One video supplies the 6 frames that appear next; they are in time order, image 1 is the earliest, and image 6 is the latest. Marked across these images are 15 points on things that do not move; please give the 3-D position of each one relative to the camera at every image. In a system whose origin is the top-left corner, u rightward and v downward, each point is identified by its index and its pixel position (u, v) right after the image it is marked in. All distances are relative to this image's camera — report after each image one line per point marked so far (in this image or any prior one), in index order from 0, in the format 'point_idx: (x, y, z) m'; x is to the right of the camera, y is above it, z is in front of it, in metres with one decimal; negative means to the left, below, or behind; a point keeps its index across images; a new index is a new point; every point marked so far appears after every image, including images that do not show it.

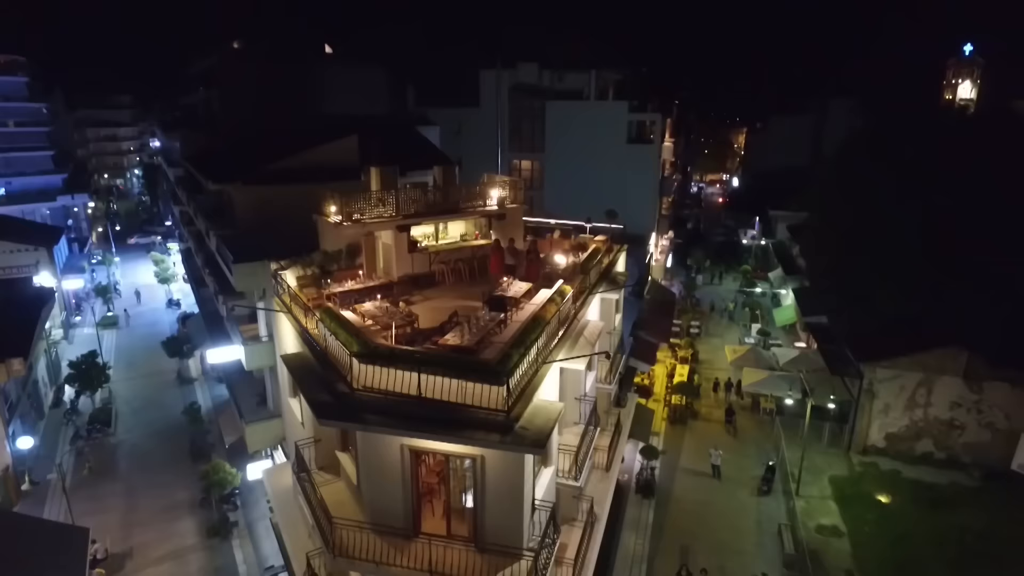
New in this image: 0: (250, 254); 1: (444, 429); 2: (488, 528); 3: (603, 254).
0: (-8.3, +1.1, +19.4) m
1: (-1.1, -2.4, +9.9) m
2: (-0.4, -4.5, +11.2) m
3: (+2.9, +1.1, +19.7) m
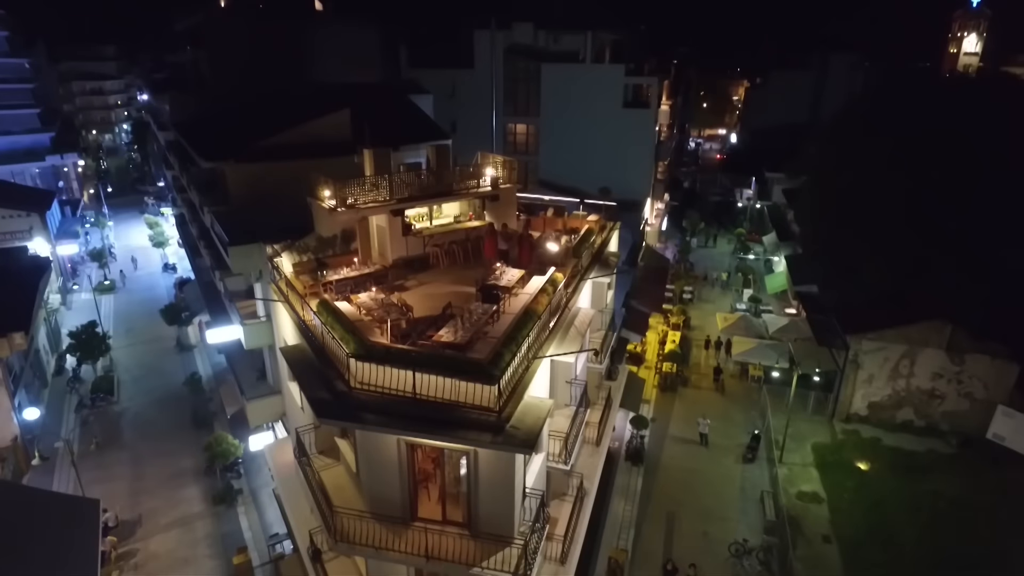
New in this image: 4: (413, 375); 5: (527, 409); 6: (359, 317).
0: (-8.5, +1.7, +19.5) m
1: (-1.3, -2.4, +10.4) m
2: (-0.6, -4.5, +11.8) m
3: (+2.7, +1.7, +19.9) m
4: (-1.8, -1.6, +10.9) m
5: (+0.3, -2.3, +11.1) m
6: (-3.3, -0.6, +13.2) m
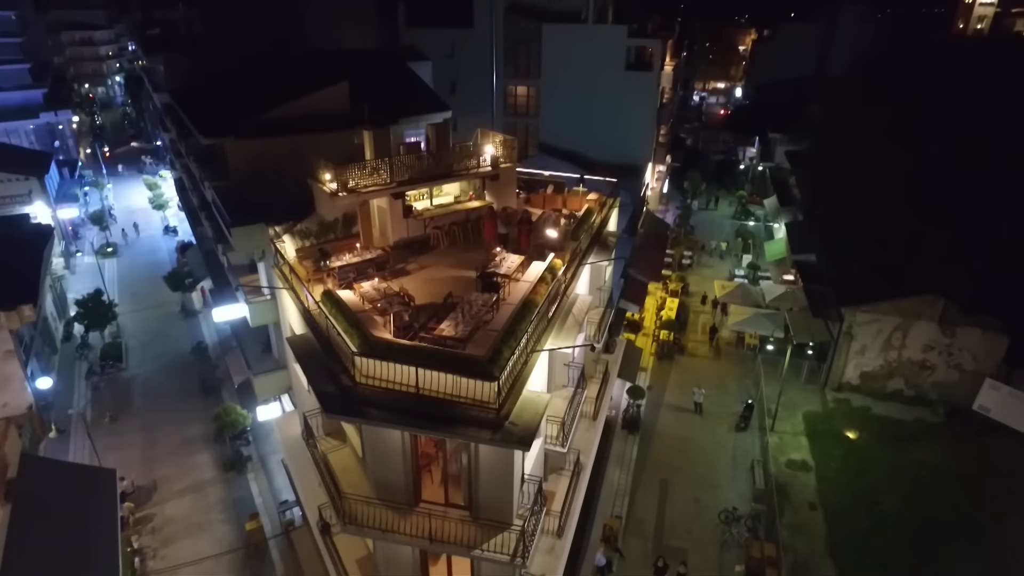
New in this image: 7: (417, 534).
0: (-8.5, +2.4, +19.7) m
1: (-1.3, -2.5, +10.8) m
2: (-0.6, -4.4, +12.5) m
3: (+2.7, +2.4, +20.1) m
4: (-1.8, -1.6, +11.4) m
5: (+0.2, -2.2, +11.6) m
6: (-3.3, -0.4, +13.5) m
7: (-1.9, -4.9, +12.3) m
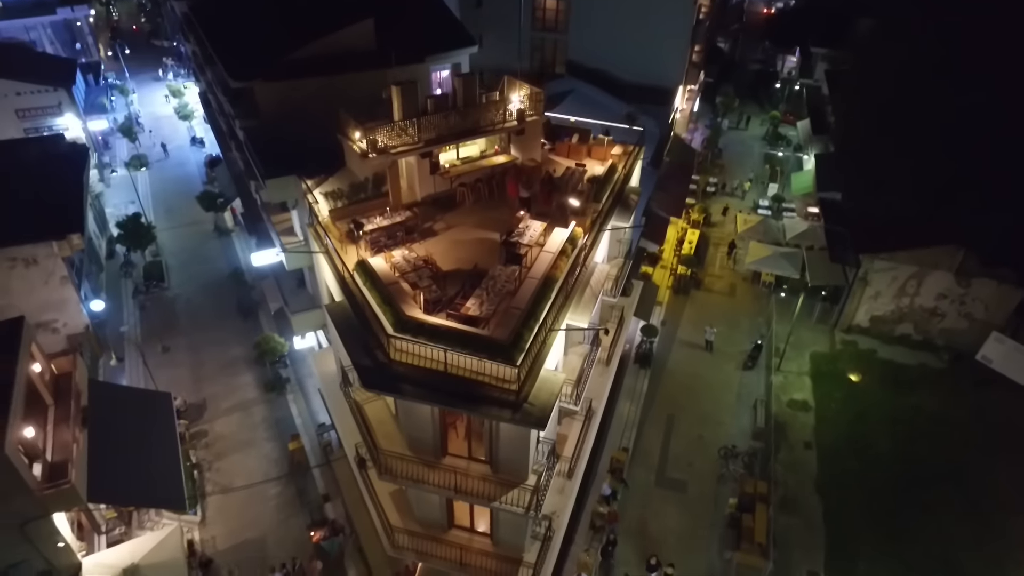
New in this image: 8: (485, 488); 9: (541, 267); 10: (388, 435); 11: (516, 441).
0: (-7.7, +4.2, +20.3) m
1: (-0.9, -2.3, +12.2) m
2: (-0.2, -4.0, +14.1) m
3: (+3.5, +3.9, +20.3) m
4: (-1.4, -1.4, +12.5) m
5: (+0.6, -2.0, +12.8) m
6: (-2.8, +0.2, +14.6) m
7: (-1.6, -4.5, +14.0) m
8: (-0.6, -4.6, +14.0) m
9: (+0.7, +0.5, +15.0) m
10: (-3.1, -3.7, +15.2) m
11: (+0.1, -3.4, +13.5) m
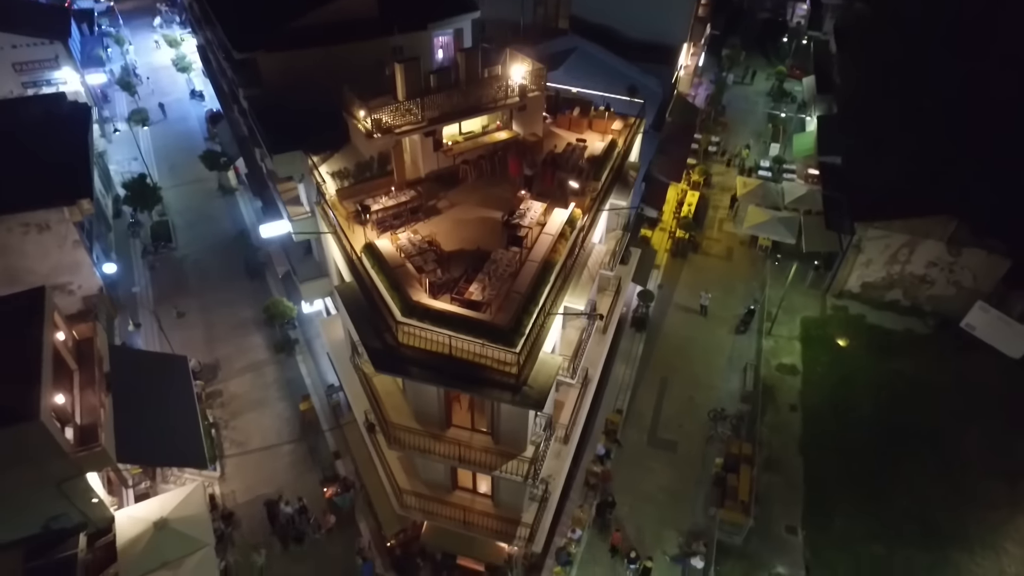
0: (-7.6, +5.1, +20.6) m
1: (-0.9, -2.1, +13.1) m
2: (-0.2, -3.6, +15.2) m
3: (+3.6, +4.8, +20.7) m
4: (-1.4, -1.1, +13.4) m
5: (+0.6, -1.8, +13.7) m
6: (-2.8, +0.6, +15.3) m
7: (-1.6, -4.1, +15.2) m
8: (-0.6, -4.2, +15.1) m
9: (+0.7, +1.0, +15.7) m
10: (-3.1, -3.1, +16.2) m
11: (+0.1, -3.1, +14.6) m
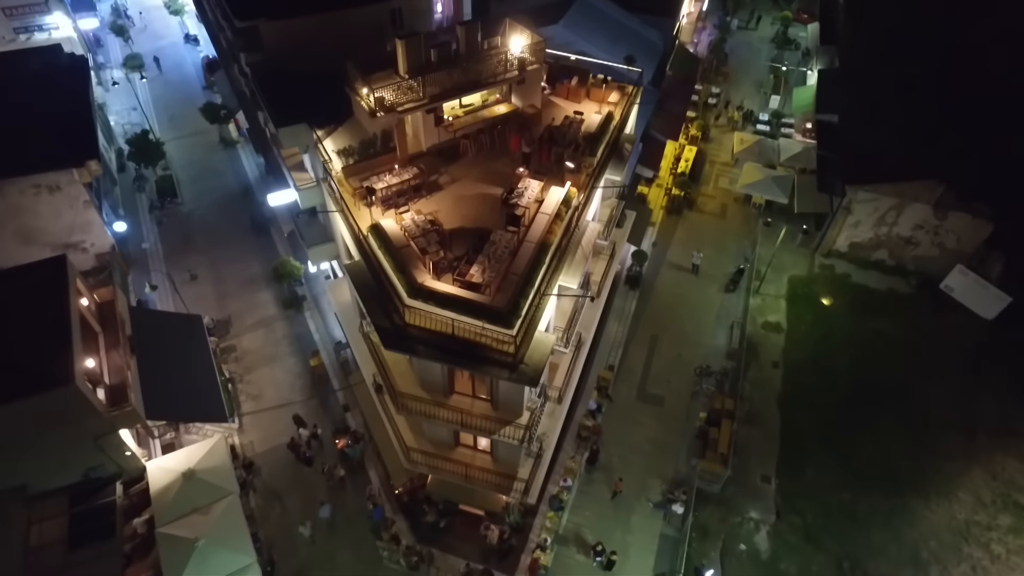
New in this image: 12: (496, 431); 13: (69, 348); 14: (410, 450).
0: (-7.6, +6.2, +21.1) m
1: (-1.0, -1.8, +14.4) m
2: (-0.3, -3.0, +16.6) m
3: (+3.6, +5.9, +21.2) m
4: (-1.4, -0.8, +14.6) m
5: (+0.6, -1.4, +15.0) m
6: (-2.9, +1.2, +16.3) m
7: (-1.6, -3.5, +16.7) m
8: (-0.7, -3.6, +16.6) m
9: (+0.7, +1.5, +16.6) m
10: (-3.2, -2.5, +17.6) m
11: (0.0, -2.6, +16.0) m
12: (-0.4, -3.8, +16.5) m
13: (-13.1, -1.8, +18.1) m
14: (-3.1, -4.9, +18.6) m
